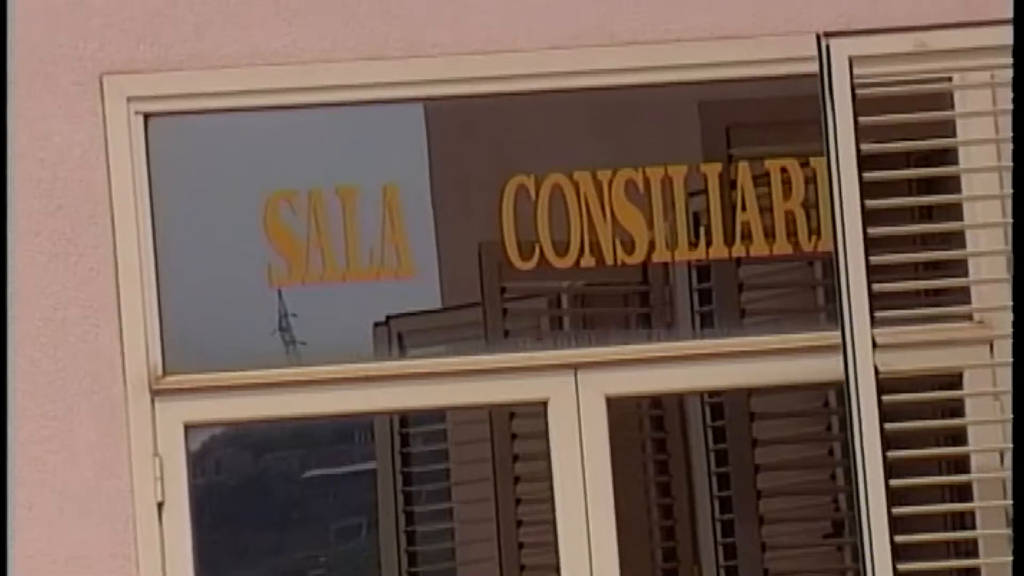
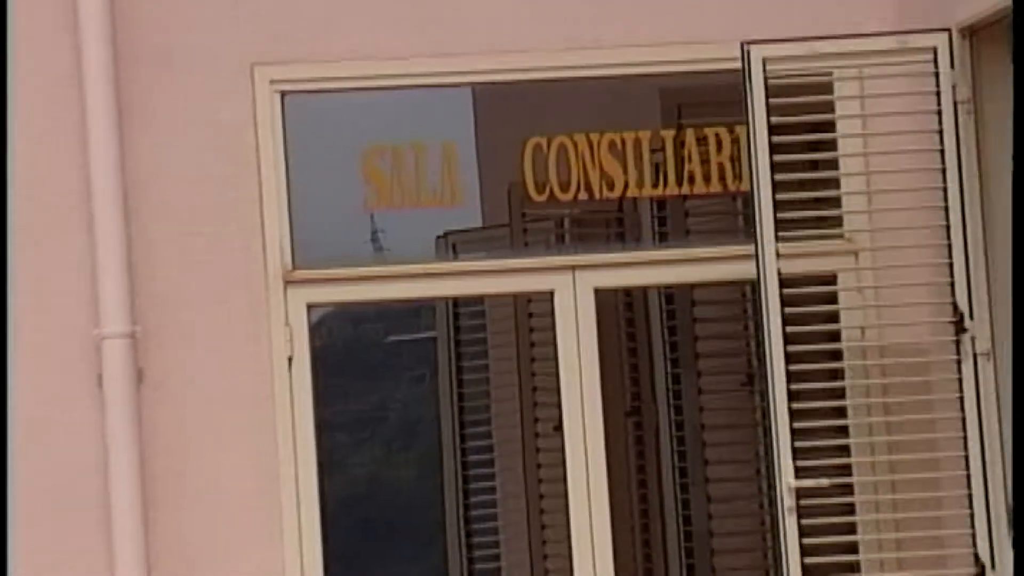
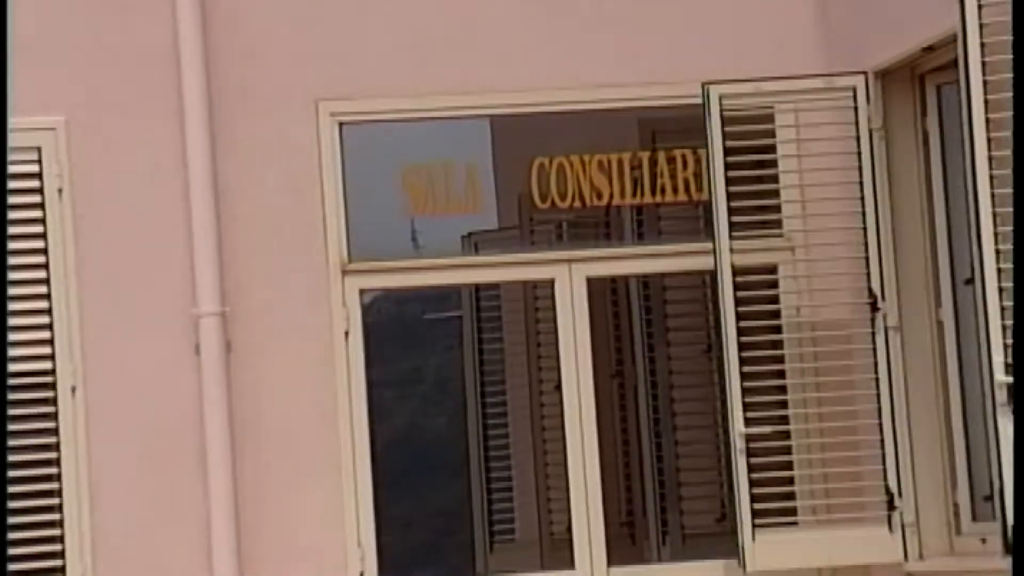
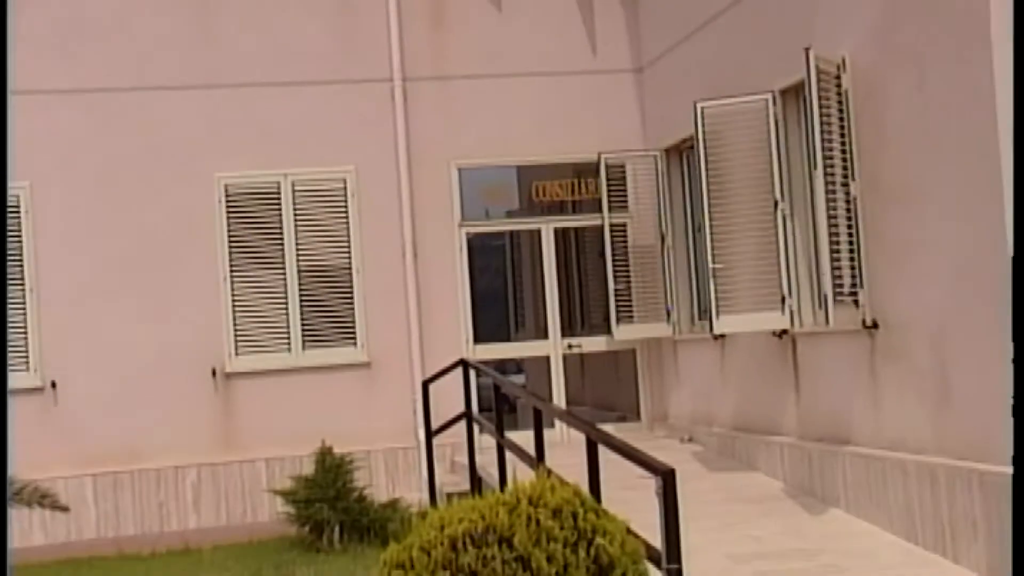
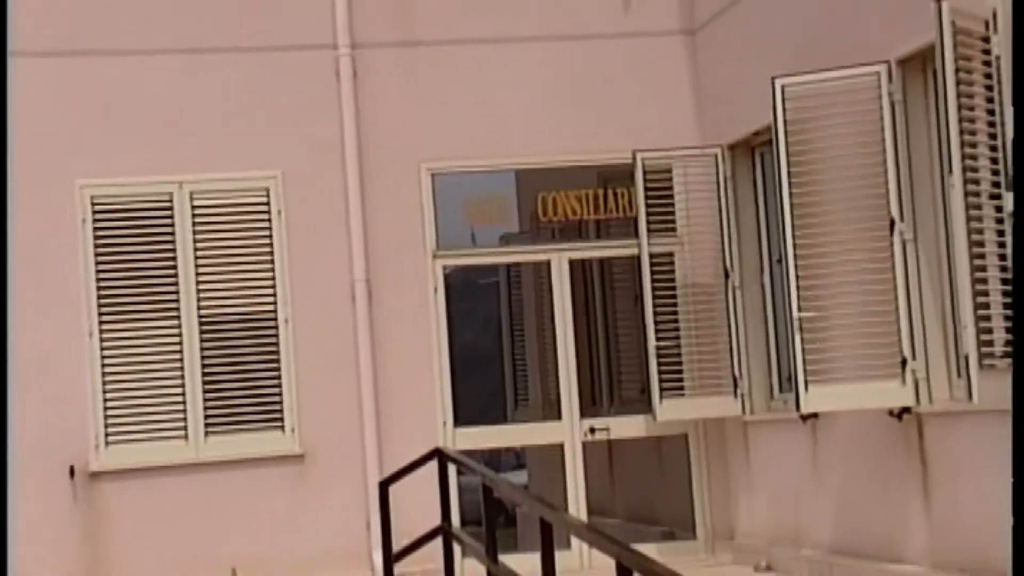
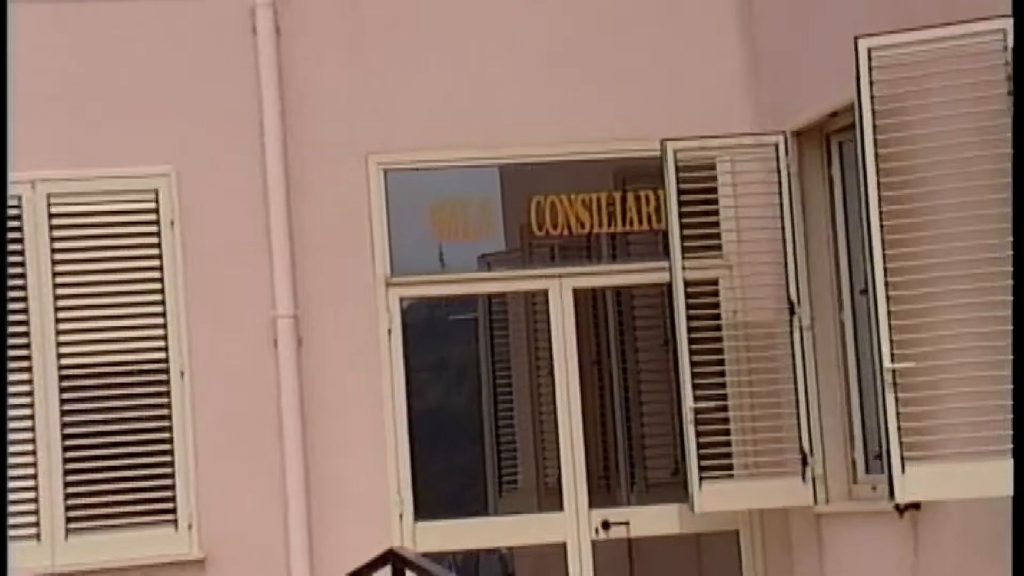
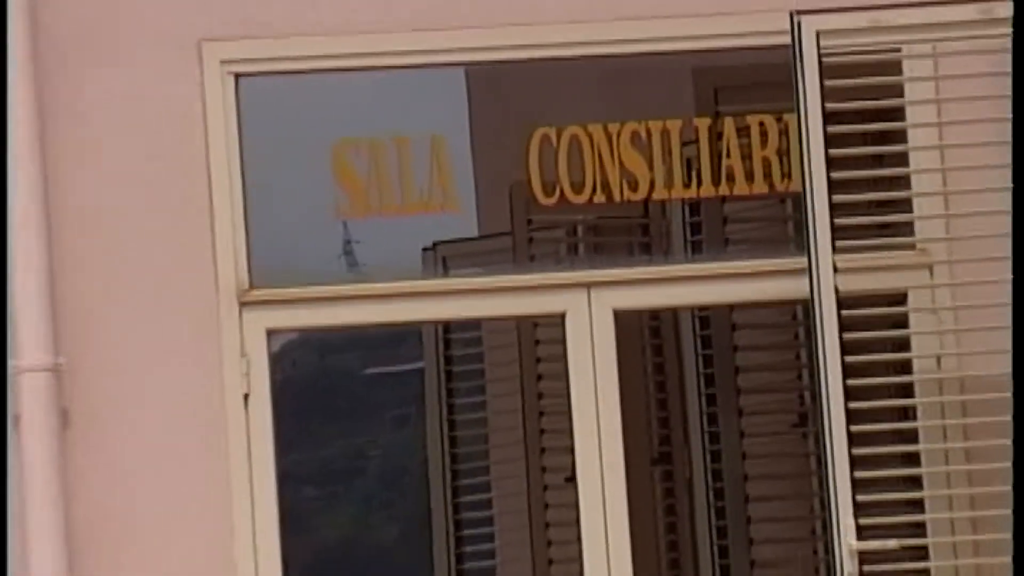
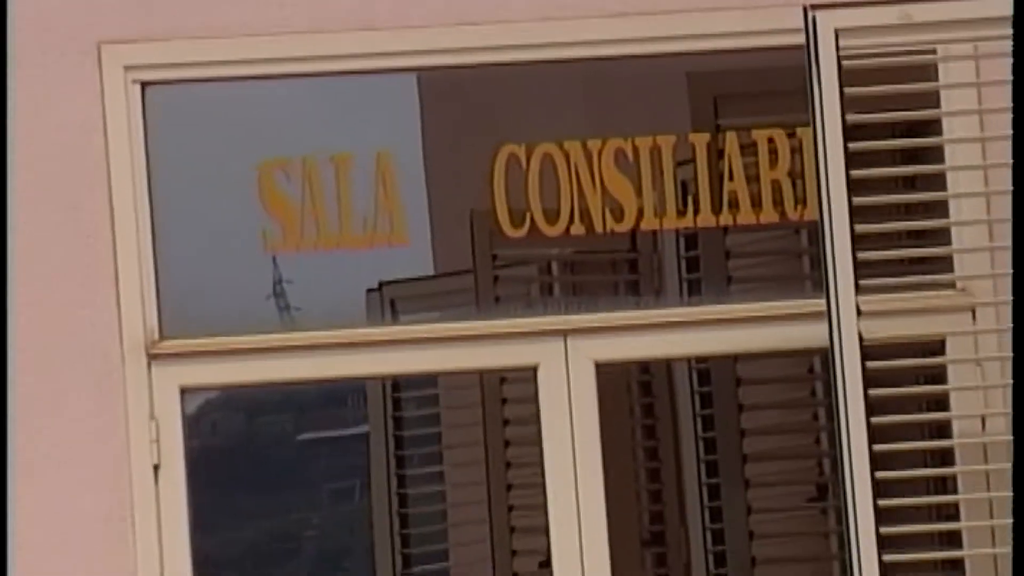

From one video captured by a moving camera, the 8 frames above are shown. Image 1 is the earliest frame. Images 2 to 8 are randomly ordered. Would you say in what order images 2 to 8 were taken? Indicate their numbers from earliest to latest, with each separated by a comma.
8, 7, 2, 3, 6, 5, 4
